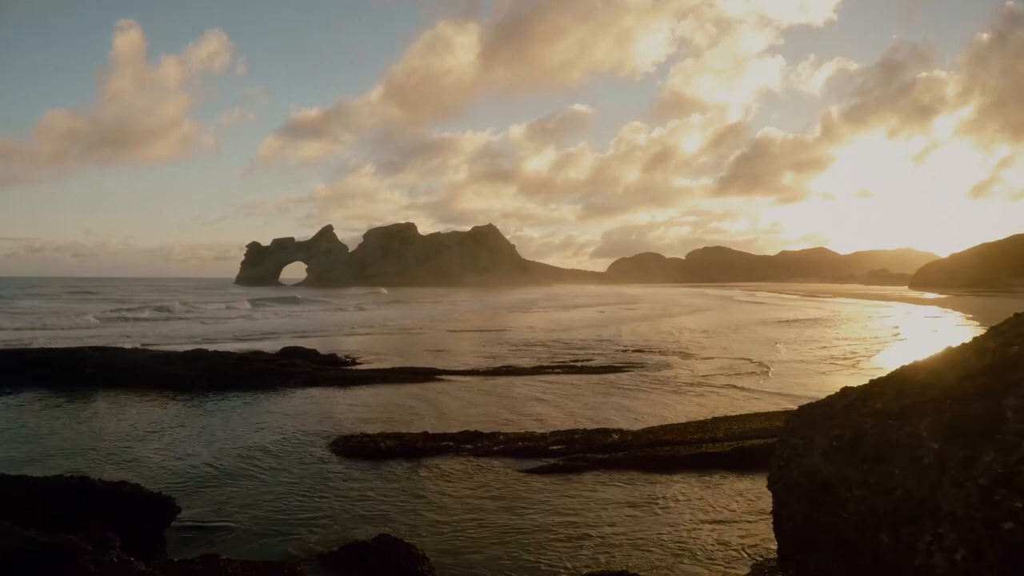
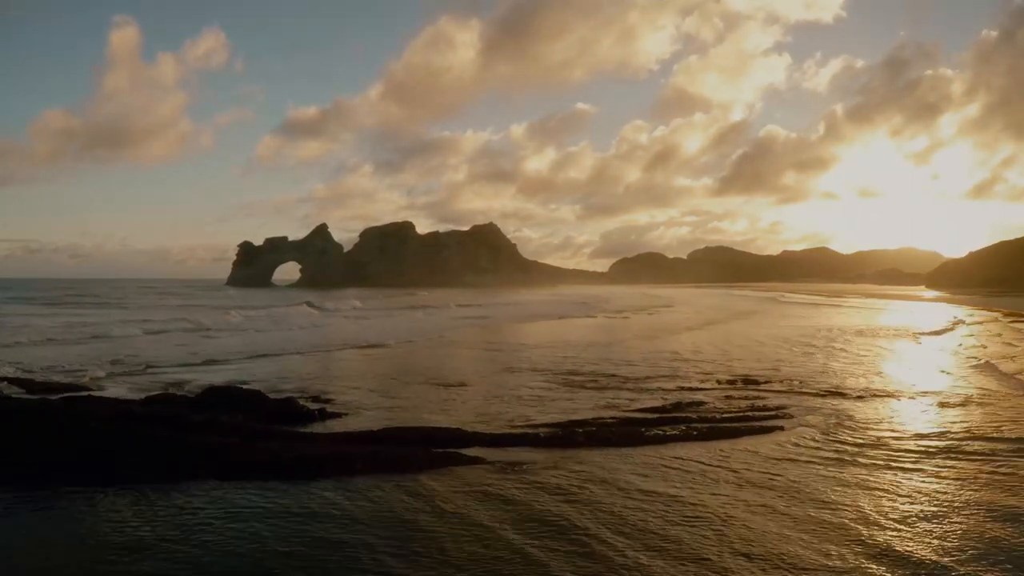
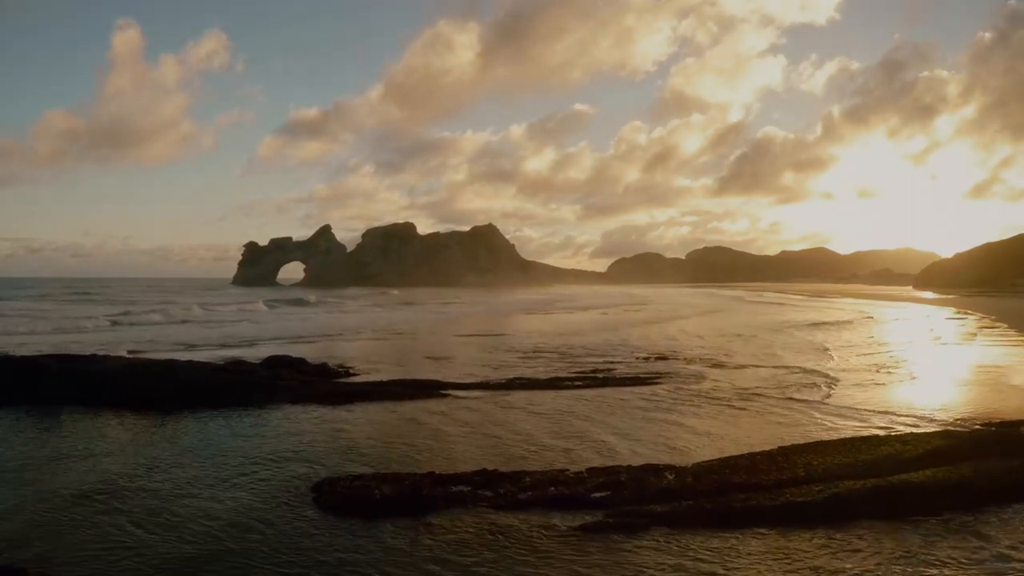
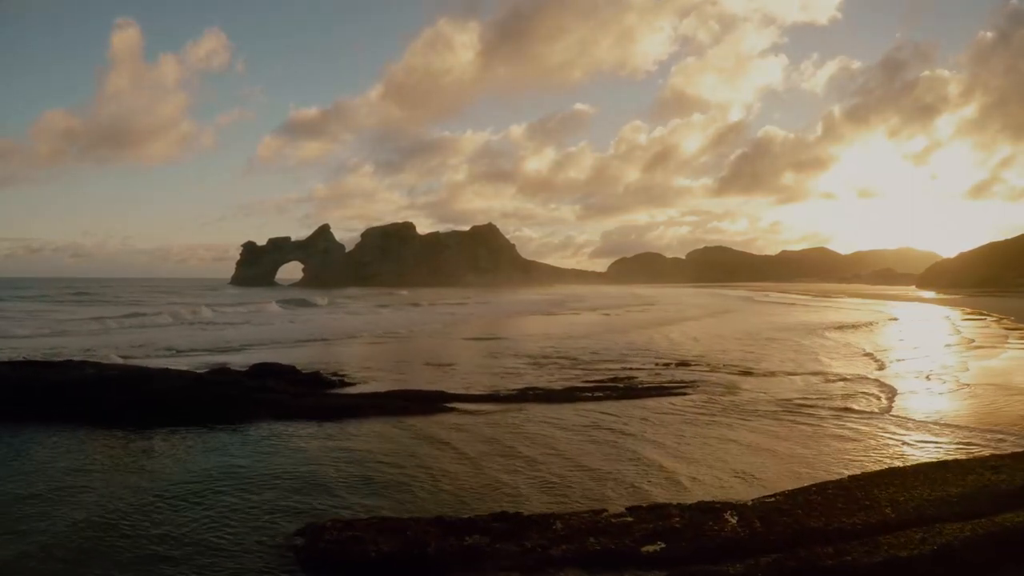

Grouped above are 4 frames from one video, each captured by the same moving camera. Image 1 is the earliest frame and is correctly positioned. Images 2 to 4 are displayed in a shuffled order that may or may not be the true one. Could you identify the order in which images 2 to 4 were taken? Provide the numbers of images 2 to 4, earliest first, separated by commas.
3, 4, 2
